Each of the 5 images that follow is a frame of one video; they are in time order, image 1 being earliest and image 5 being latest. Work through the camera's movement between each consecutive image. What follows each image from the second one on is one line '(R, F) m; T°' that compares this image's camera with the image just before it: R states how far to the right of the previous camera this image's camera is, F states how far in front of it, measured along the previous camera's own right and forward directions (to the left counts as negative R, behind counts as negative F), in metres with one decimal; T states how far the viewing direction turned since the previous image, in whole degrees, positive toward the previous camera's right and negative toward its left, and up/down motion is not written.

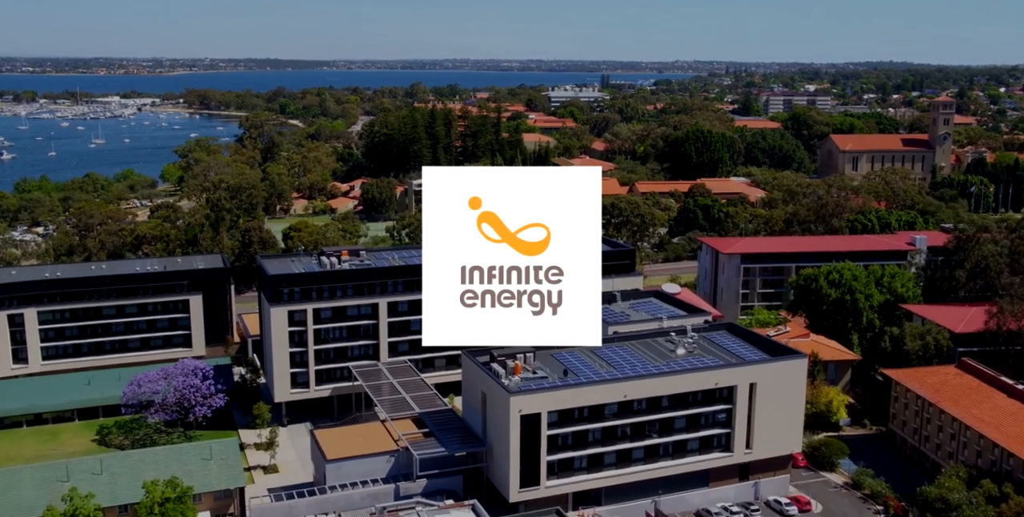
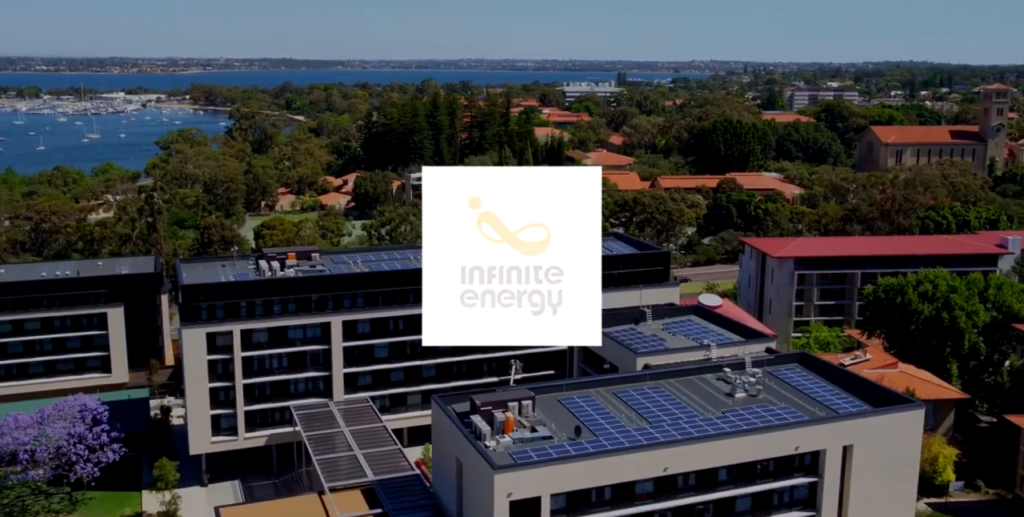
(+0.6, +10.0) m; -1°
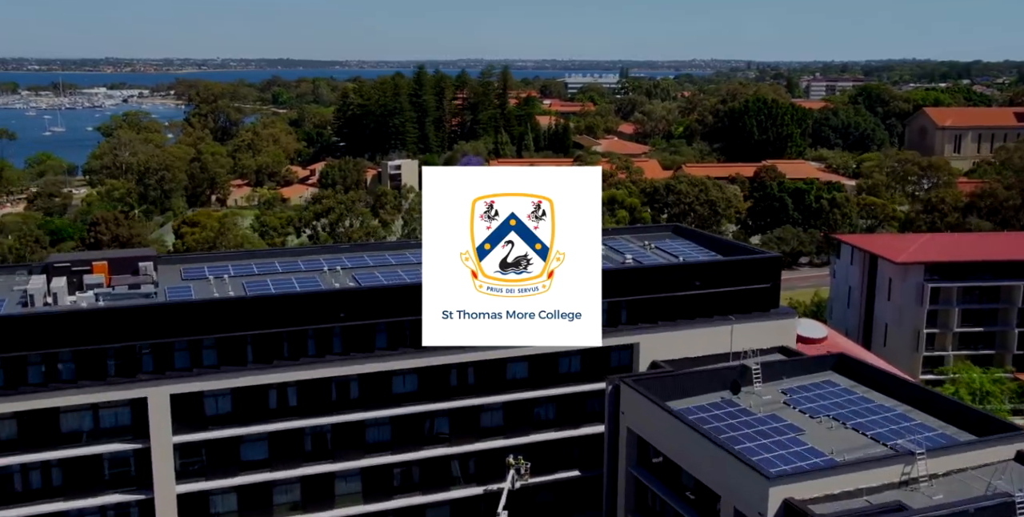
(+0.2, +14.9) m; 0°
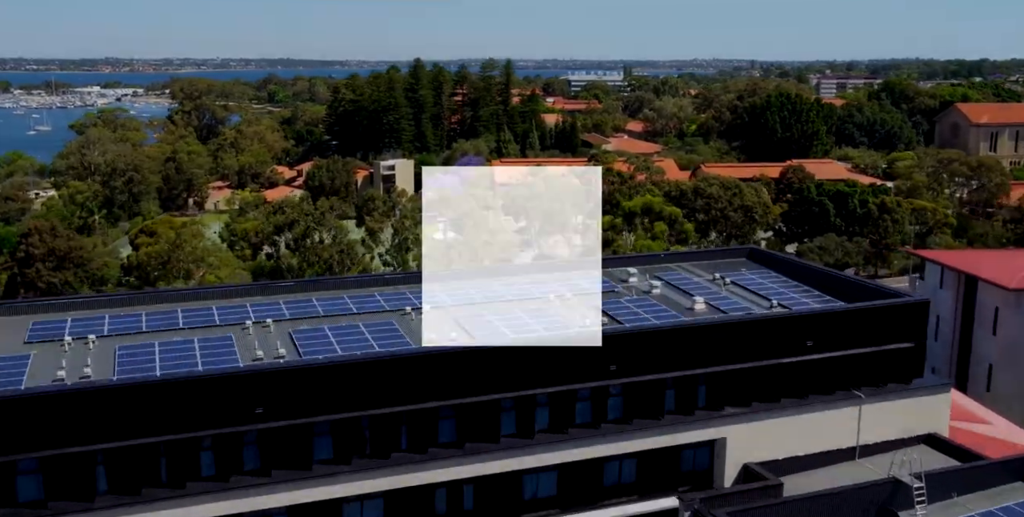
(-0.2, +6.4) m; 0°
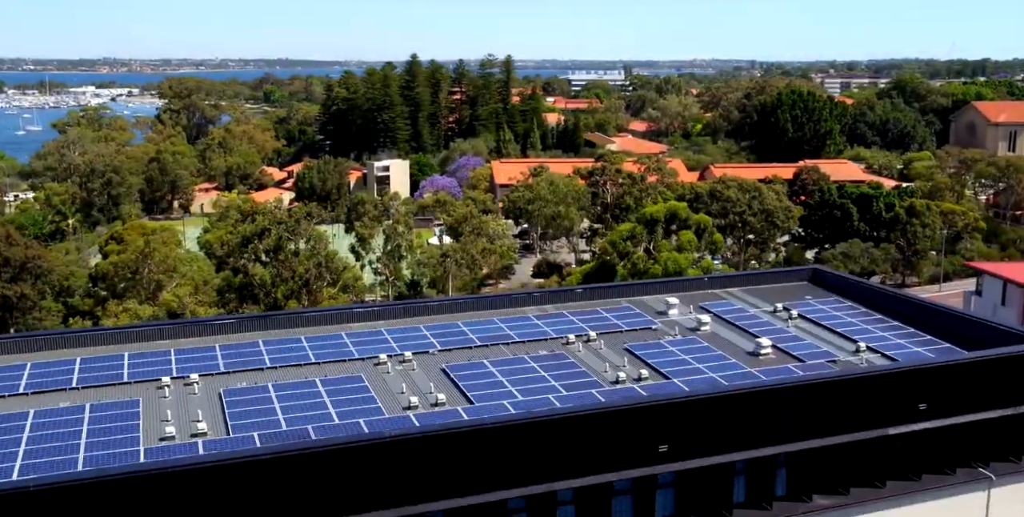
(-0.1, +3.3) m; 0°
